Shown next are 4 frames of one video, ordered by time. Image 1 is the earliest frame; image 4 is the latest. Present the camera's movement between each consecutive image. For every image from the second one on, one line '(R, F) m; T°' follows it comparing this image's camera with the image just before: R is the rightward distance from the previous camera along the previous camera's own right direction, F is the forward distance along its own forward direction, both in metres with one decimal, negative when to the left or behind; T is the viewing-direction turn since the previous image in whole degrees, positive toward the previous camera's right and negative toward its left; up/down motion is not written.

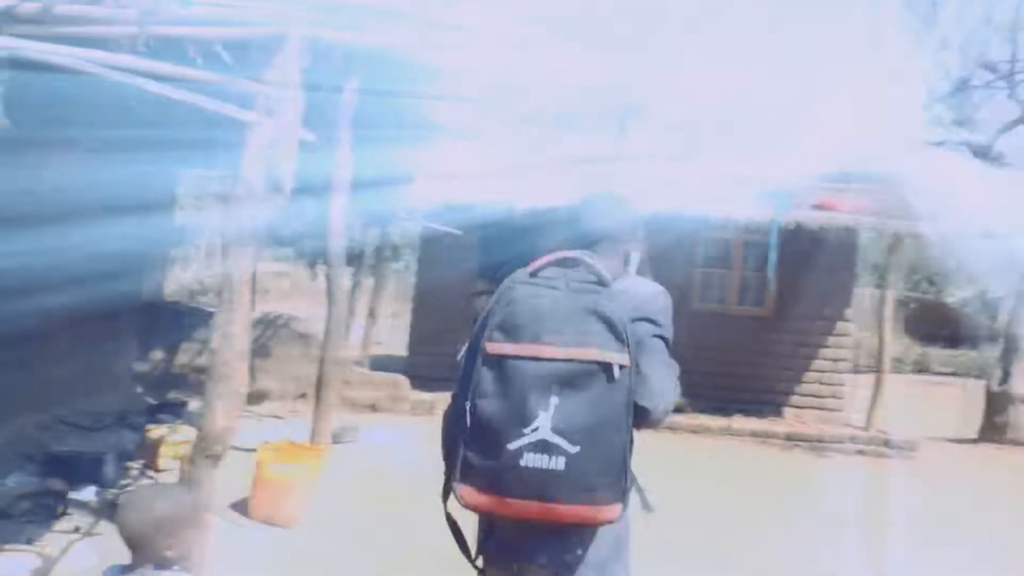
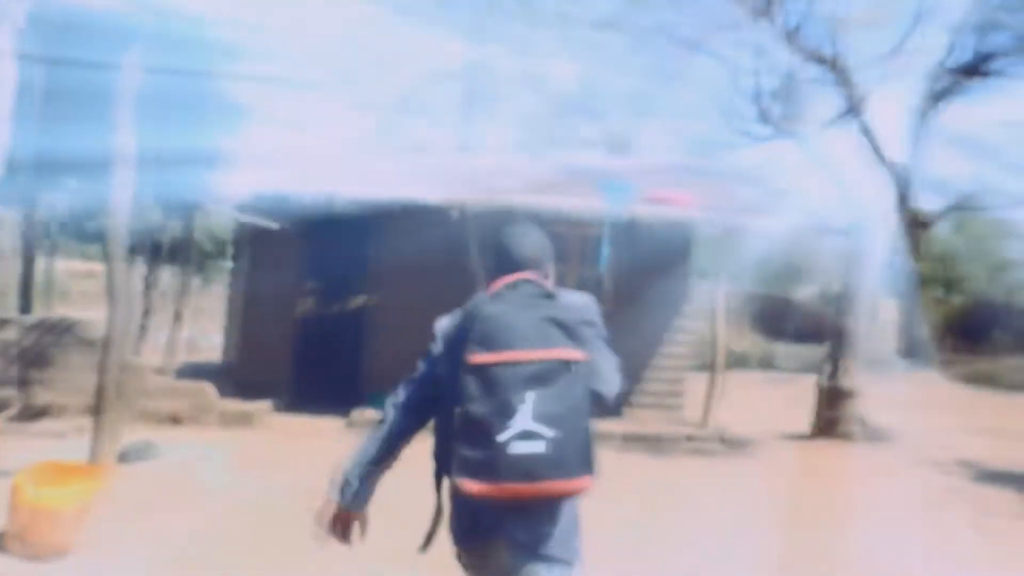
(+1.1, +1.0) m; +7°
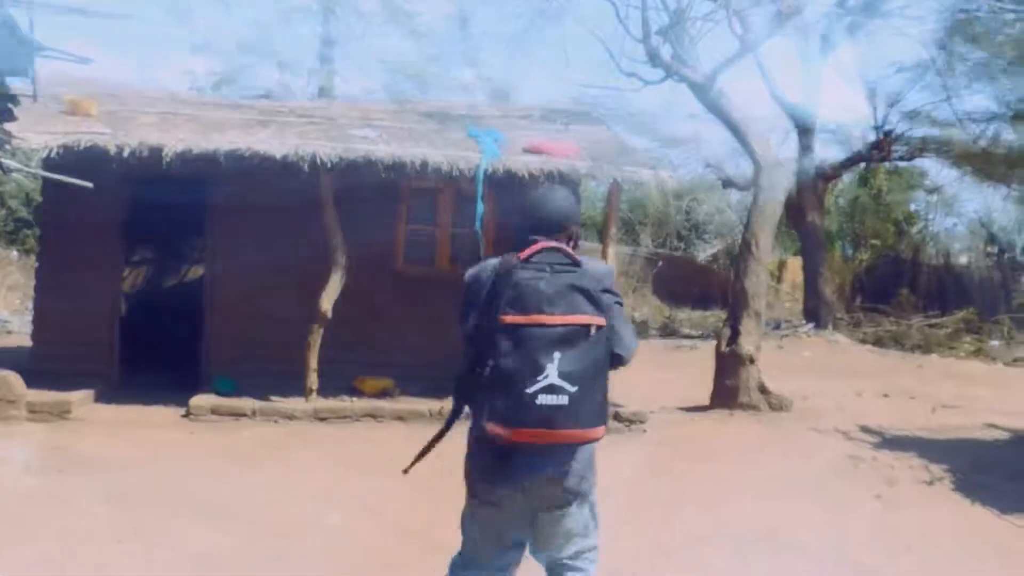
(+0.5, +1.2) m; +6°
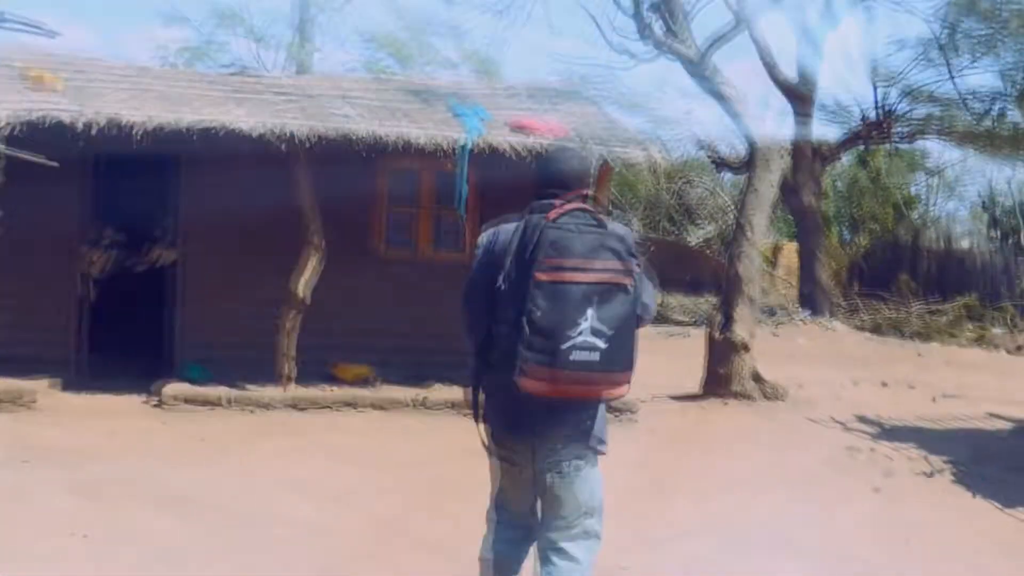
(+0.1, +0.4) m; 0°
